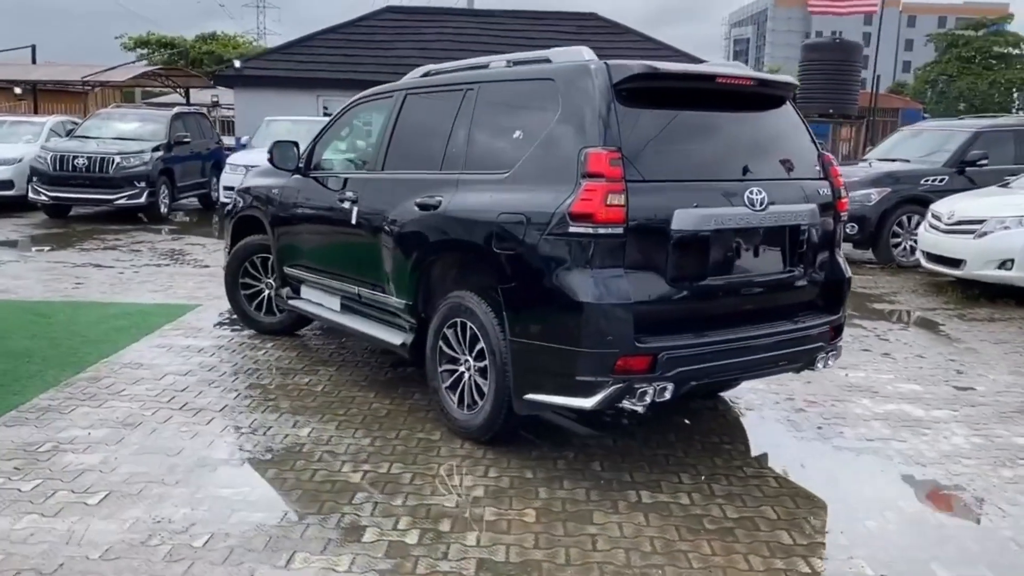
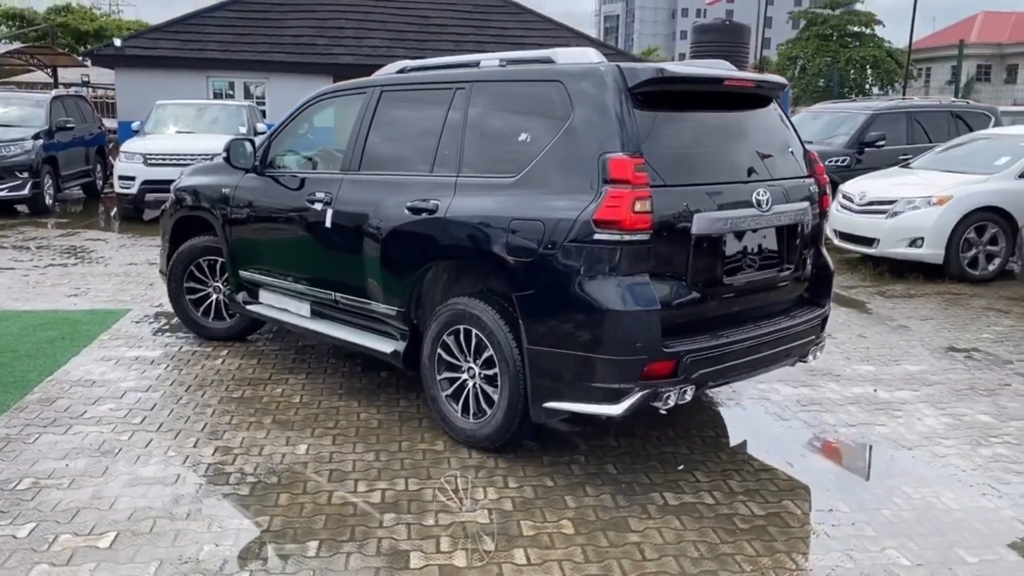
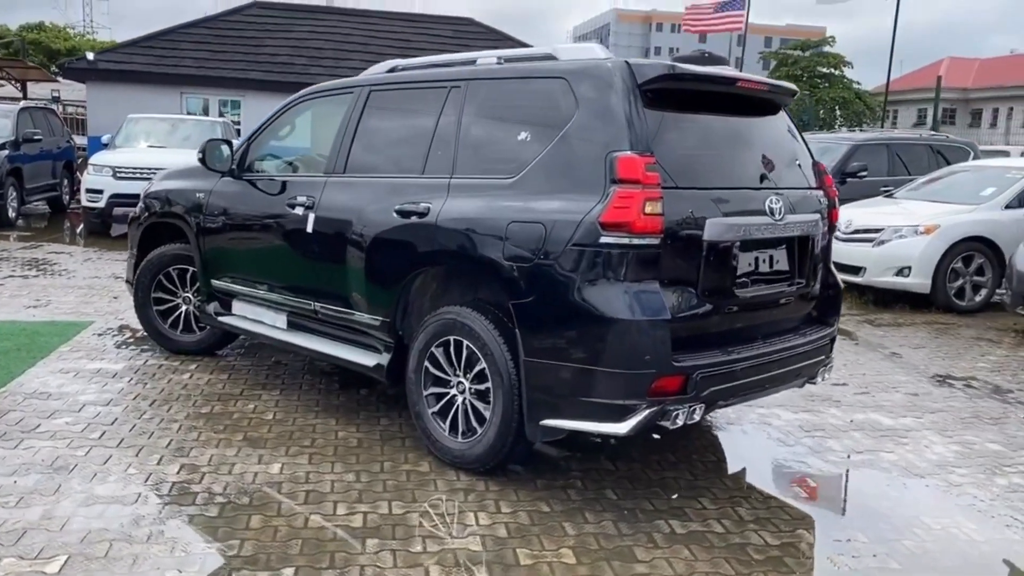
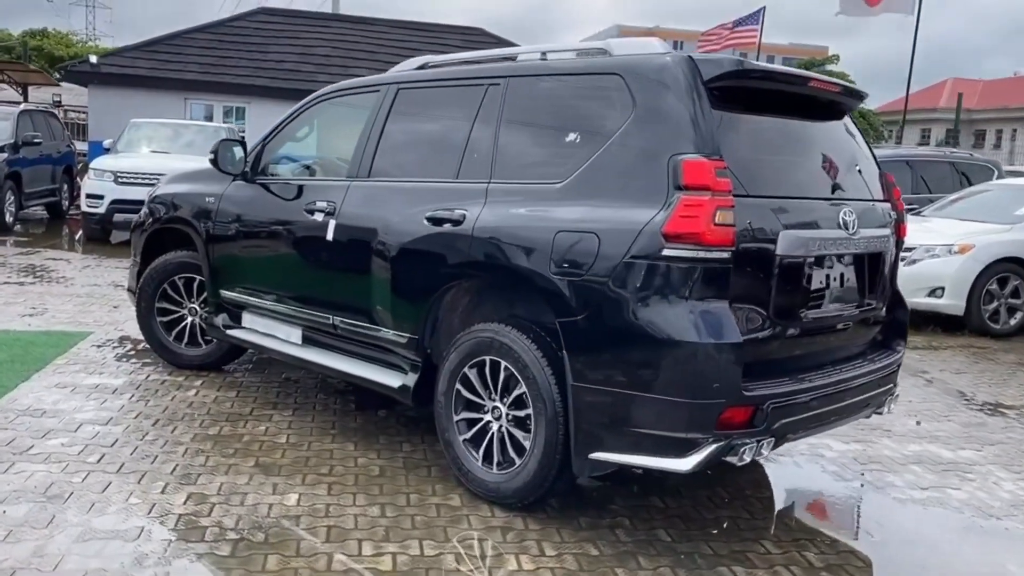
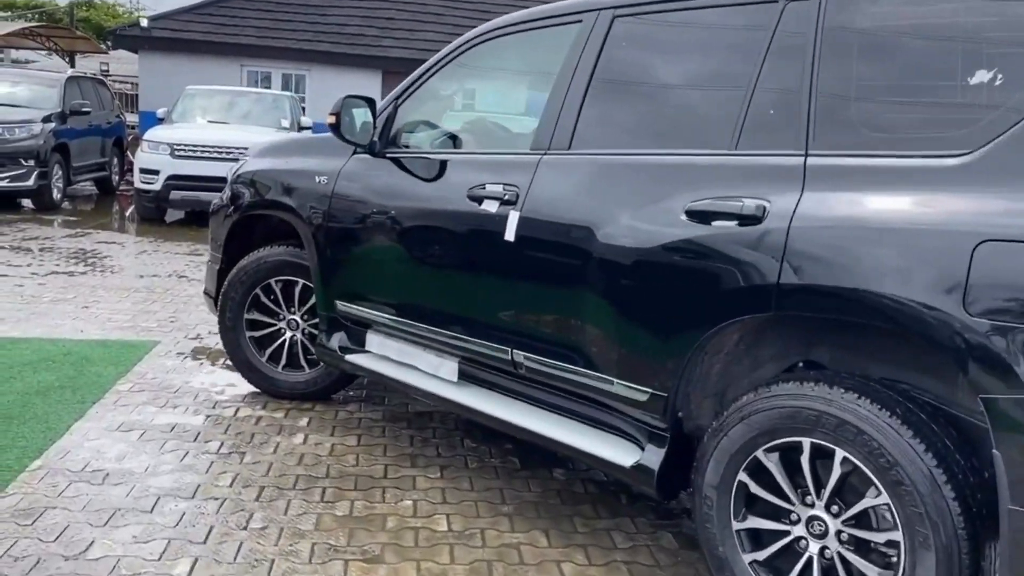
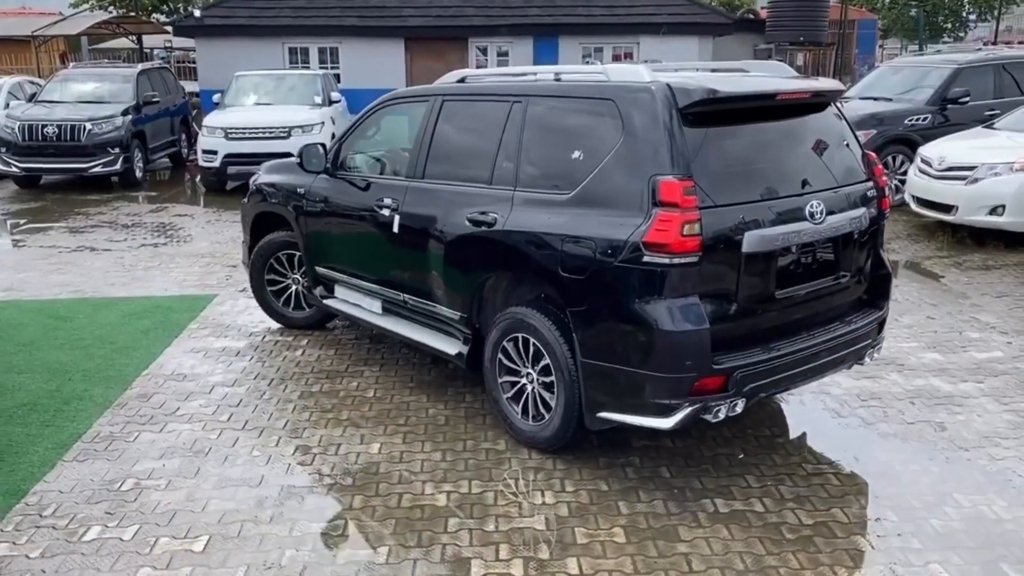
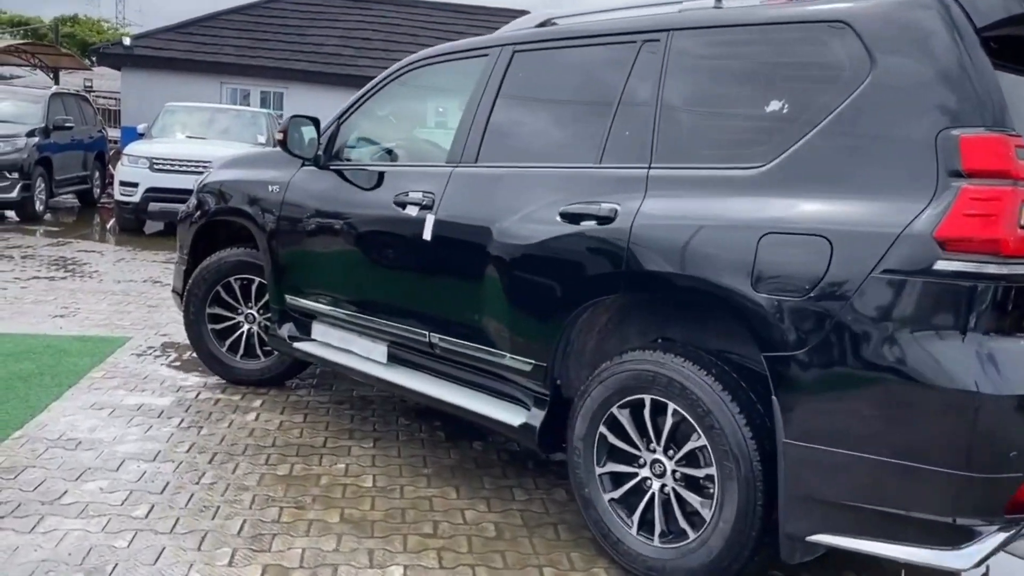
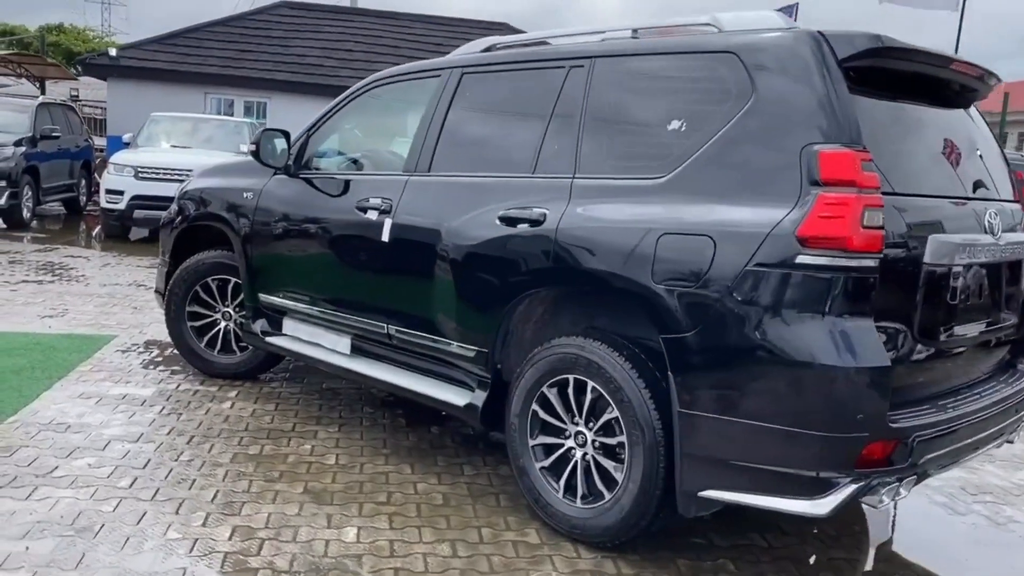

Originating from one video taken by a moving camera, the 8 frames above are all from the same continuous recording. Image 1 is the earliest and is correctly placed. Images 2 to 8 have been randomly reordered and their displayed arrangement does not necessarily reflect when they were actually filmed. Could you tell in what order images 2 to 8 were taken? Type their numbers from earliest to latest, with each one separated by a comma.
6, 2, 3, 4, 8, 7, 5
